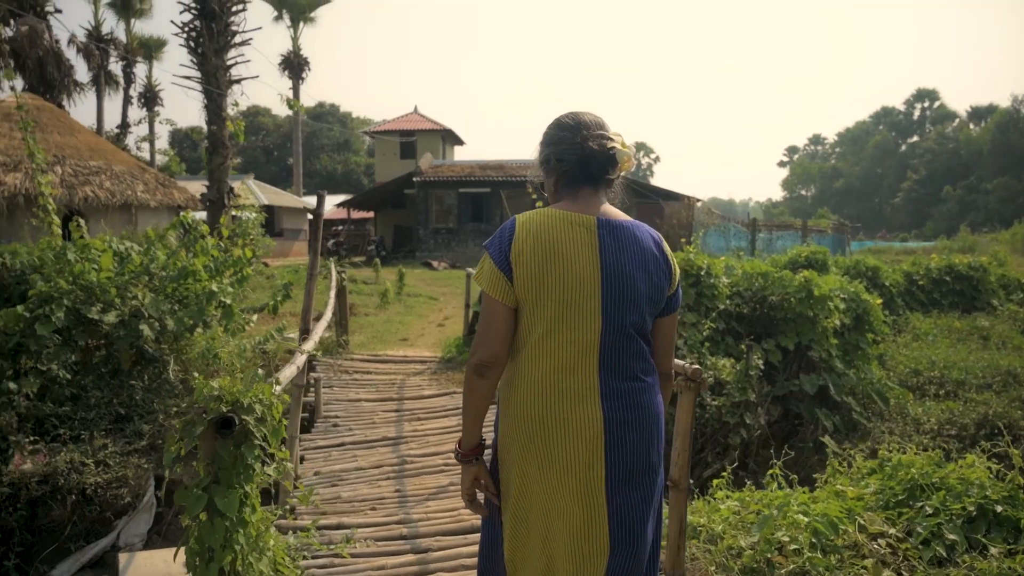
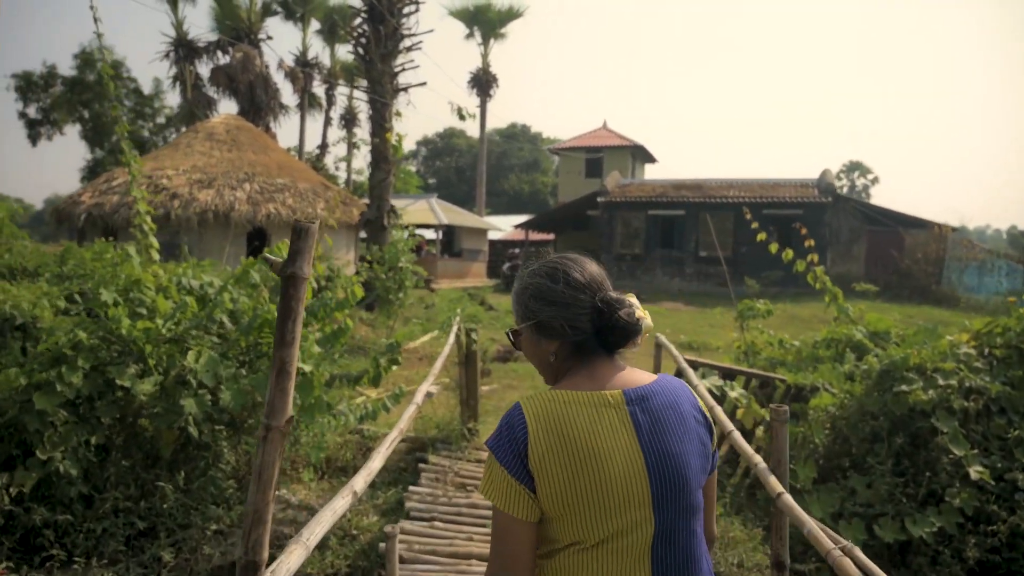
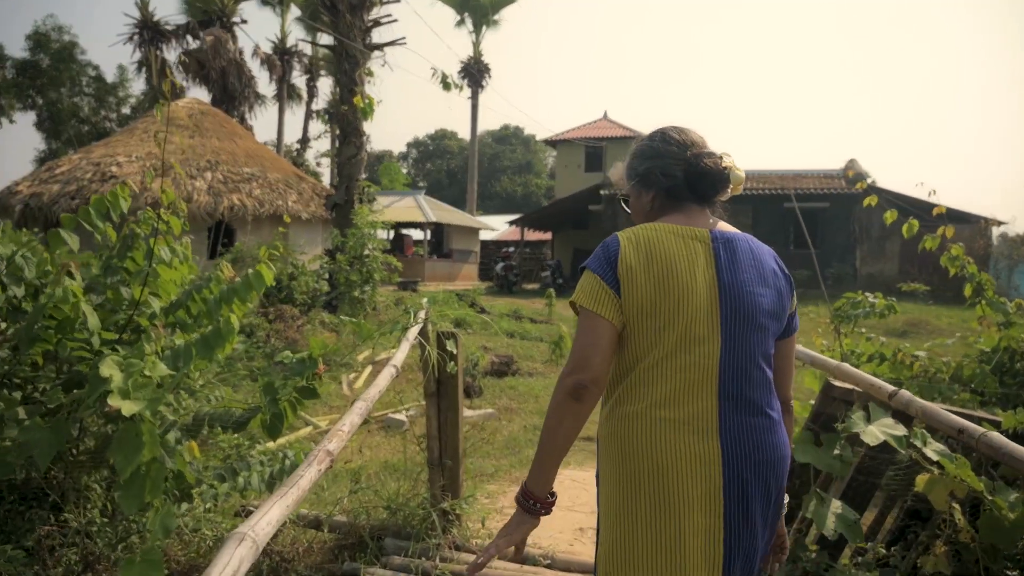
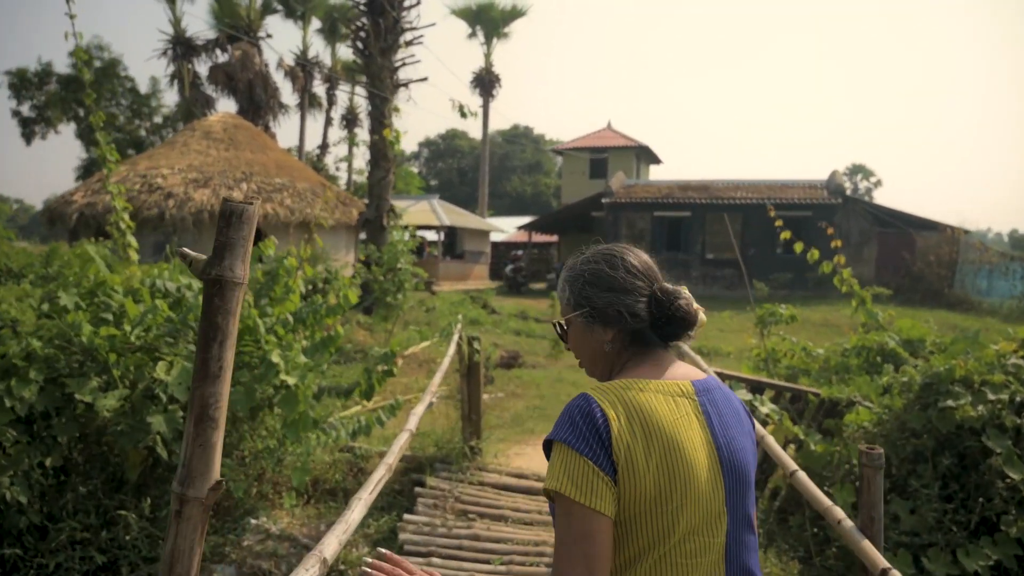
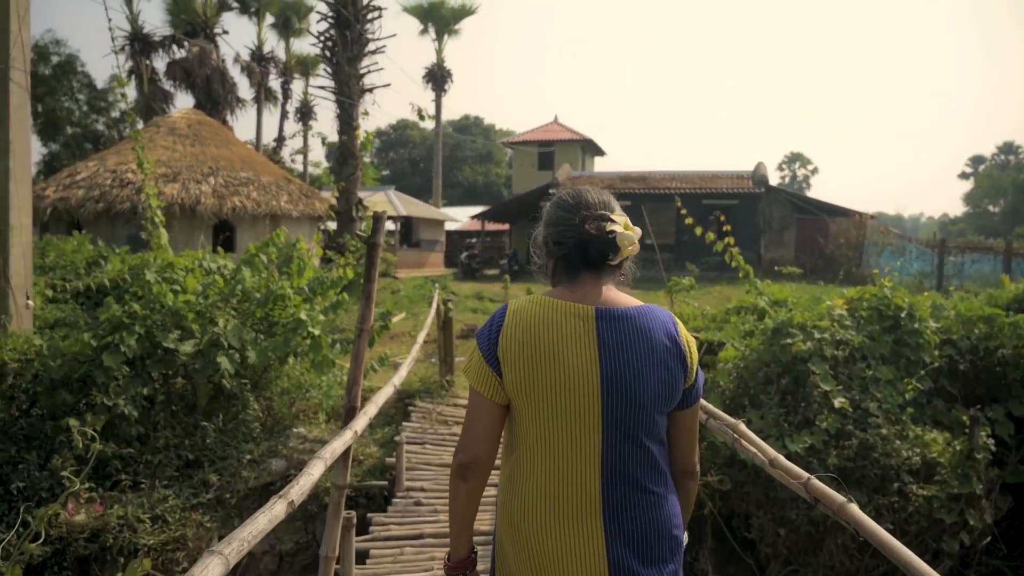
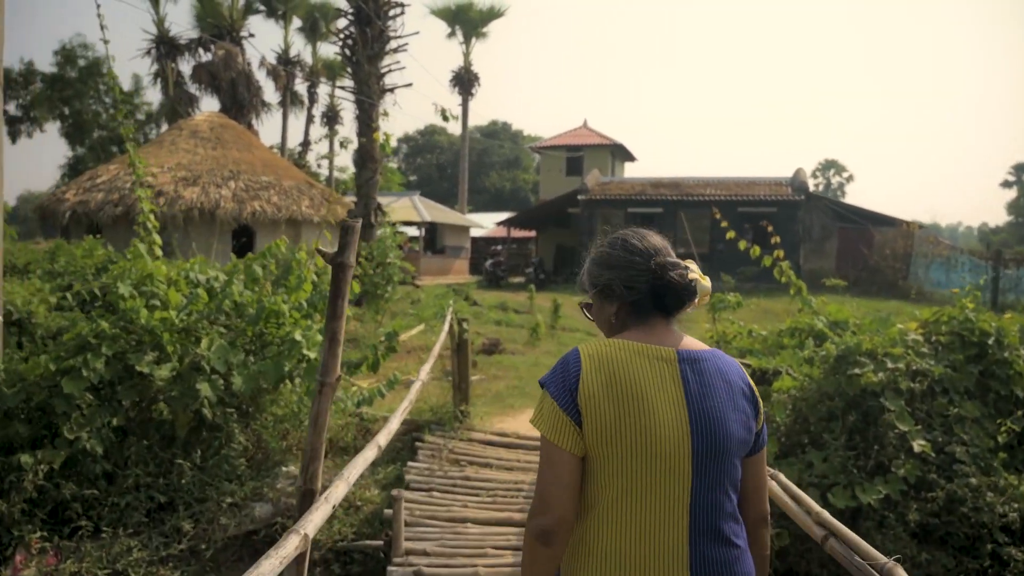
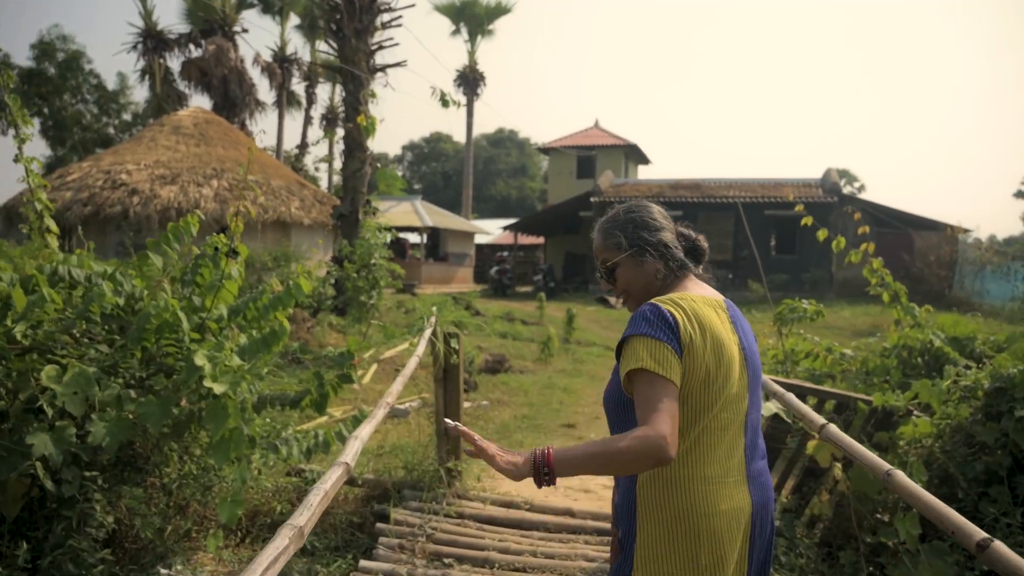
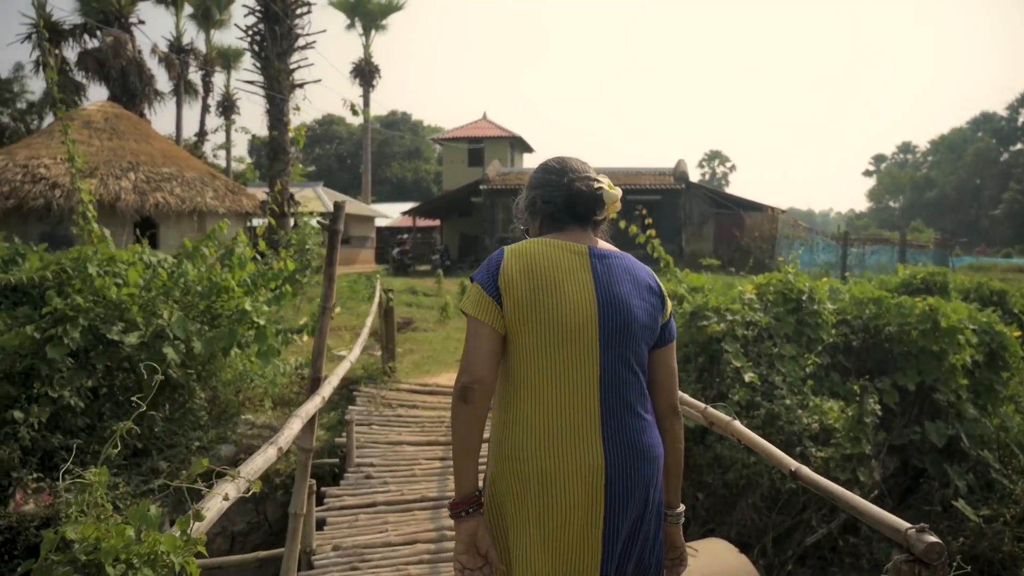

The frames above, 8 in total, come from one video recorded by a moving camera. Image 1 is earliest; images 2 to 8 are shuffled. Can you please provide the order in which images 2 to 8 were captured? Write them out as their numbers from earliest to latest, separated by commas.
8, 5, 6, 2, 4, 7, 3
